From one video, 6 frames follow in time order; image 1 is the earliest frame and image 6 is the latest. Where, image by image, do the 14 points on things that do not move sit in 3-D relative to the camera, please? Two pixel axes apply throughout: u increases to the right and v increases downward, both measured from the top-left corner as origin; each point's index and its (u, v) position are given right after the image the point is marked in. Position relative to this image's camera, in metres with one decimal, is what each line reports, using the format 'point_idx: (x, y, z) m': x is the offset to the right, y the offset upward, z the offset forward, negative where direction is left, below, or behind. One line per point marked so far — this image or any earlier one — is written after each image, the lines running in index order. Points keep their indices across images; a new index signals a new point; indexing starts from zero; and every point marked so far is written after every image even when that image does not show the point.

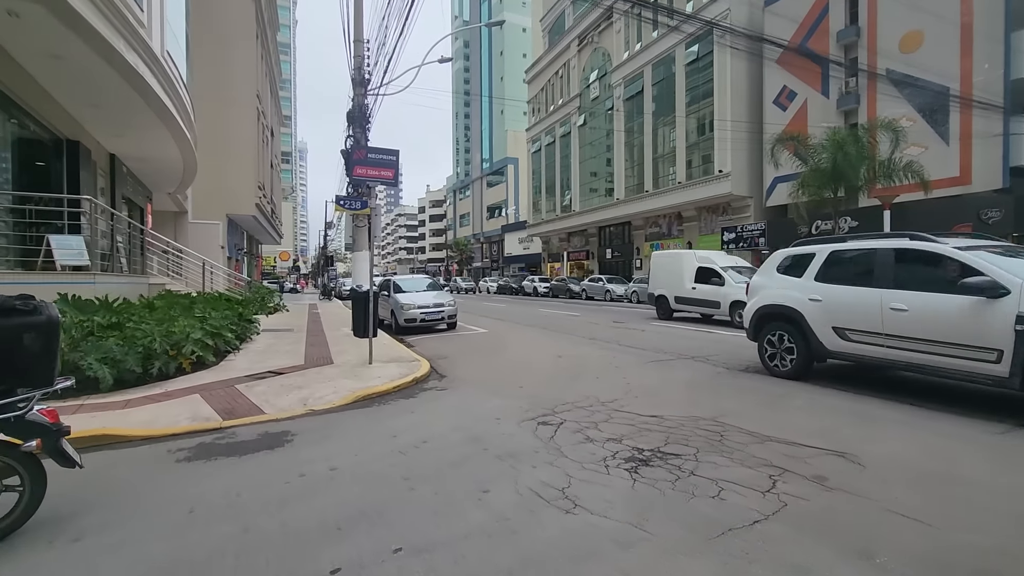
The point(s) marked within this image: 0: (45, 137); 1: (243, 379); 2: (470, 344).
0: (-10.7, +3.5, +12.1) m
1: (-3.8, -1.3, +7.4) m
2: (-0.9, -1.2, +11.7) m
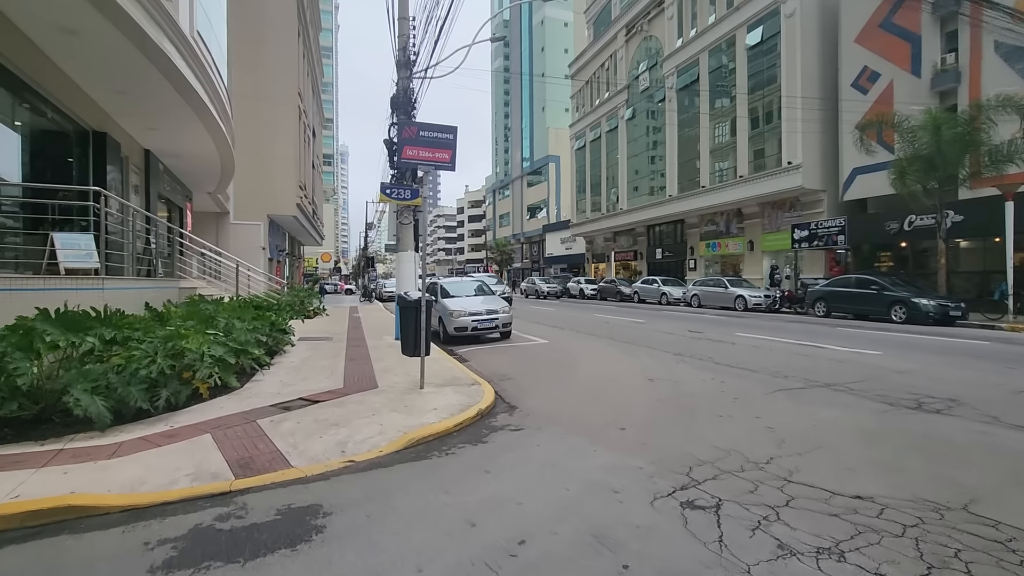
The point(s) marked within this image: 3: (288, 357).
0: (-9.4, +3.4, +11.1) m
1: (-2.8, -1.4, +6.0) m
2: (+0.4, -1.3, +10.1) m
3: (-4.0, -1.2, +9.5) m
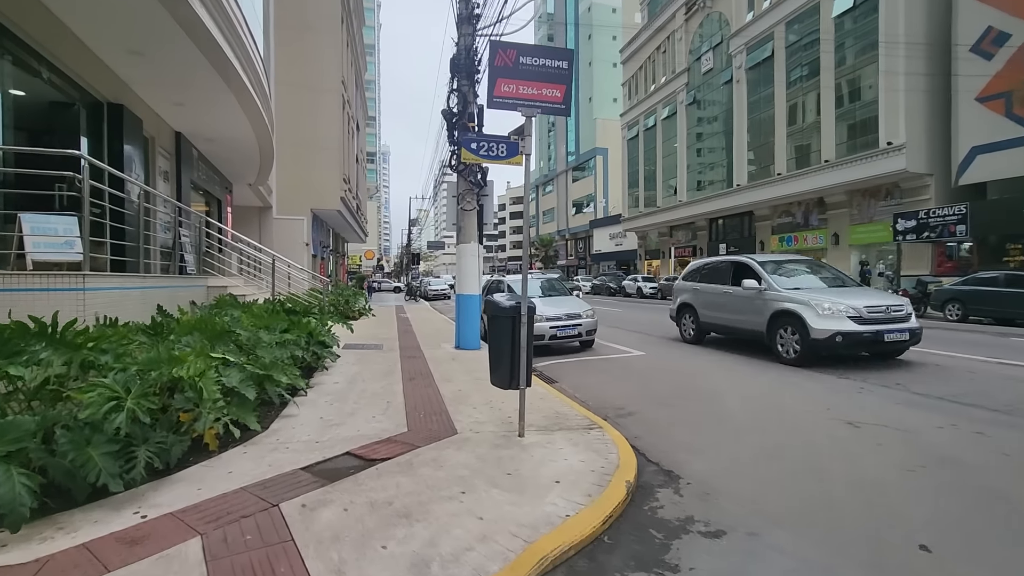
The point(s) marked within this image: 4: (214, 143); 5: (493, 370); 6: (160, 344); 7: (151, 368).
0: (-7.8, +3.4, +9.4) m
1: (-1.5, -1.4, +3.8) m
2: (+1.9, -1.3, +7.7) m
3: (-2.5, -1.2, +7.4) m
4: (-8.6, +4.2, +15.3) m
5: (-0.2, -0.8, +5.0) m
6: (-3.2, -0.5, +4.7) m
7: (-2.8, -0.6, +4.1) m
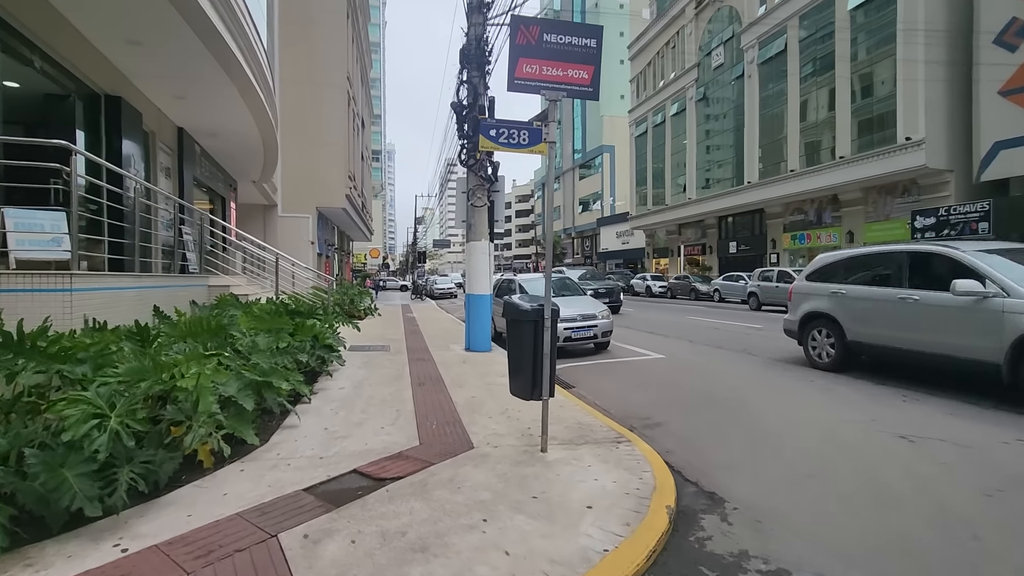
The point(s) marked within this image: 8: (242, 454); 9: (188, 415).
0: (-7.5, +3.4, +9.1) m
1: (-1.4, -1.4, +3.4) m
2: (+2.1, -1.3, +7.2) m
3: (-2.3, -1.2, +7.0) m
4: (-8.3, +4.2, +14.9) m
5: (0.0, -0.8, +4.5) m
6: (-3.0, -0.5, +4.3) m
7: (-2.6, -0.6, +3.7) m
8: (-2.2, -1.4, +4.3) m
9: (-2.3, -0.9, +3.8) m
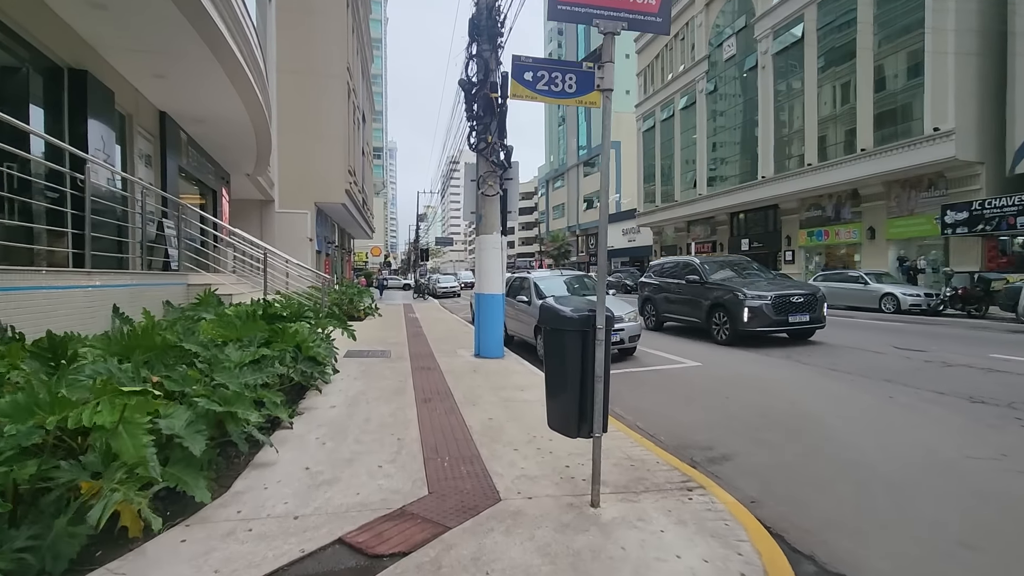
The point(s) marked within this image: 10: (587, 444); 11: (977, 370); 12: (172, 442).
0: (-7.3, +3.4, +8.0) m
1: (-1.1, -1.4, +2.3) m
2: (+2.4, -1.3, +6.1) m
3: (-2.1, -1.2, +5.9) m
4: (-8.0, +4.3, +13.8) m
5: (+0.3, -0.8, +3.4) m
6: (-2.7, -0.5, +3.2) m
7: (-2.3, -0.6, +2.5) m
8: (-2.0, -1.4, +3.2) m
9: (-2.1, -0.9, +2.7) m
10: (+0.6, -1.3, +4.4) m
11: (+6.5, -1.1, +7.3) m
12: (-2.0, -0.9, +3.1) m
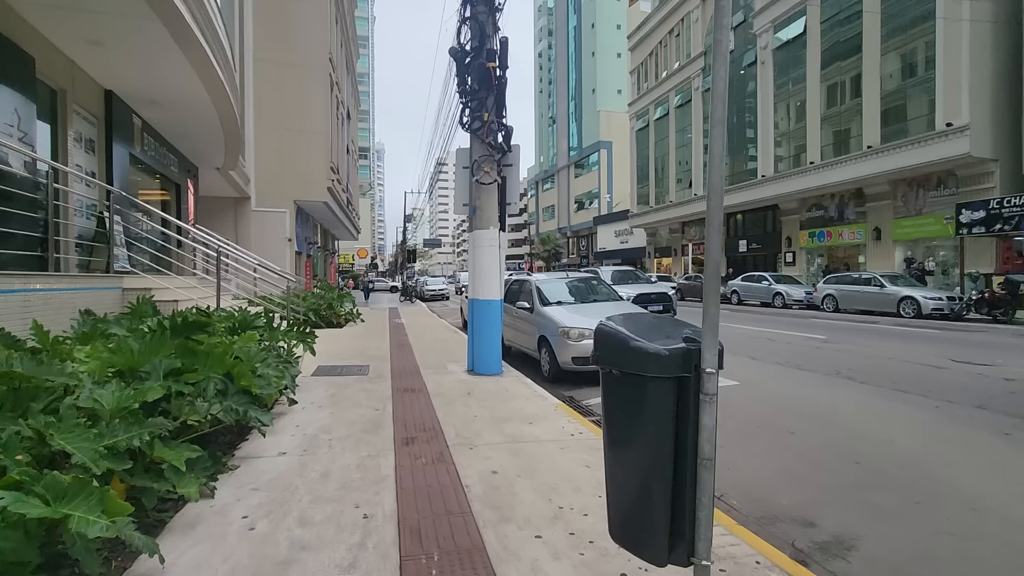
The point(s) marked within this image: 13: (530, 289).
0: (-7.2, +3.4, +6.4) m
1: (-1.0, -1.5, +0.8) m
2: (+2.5, -1.4, +4.7) m
3: (-2.0, -1.3, +4.4) m
4: (-8.1, +4.2, +12.2) m
5: (+0.4, -0.8, +2.0) m
6: (-2.6, -0.5, +1.7) m
7: (-2.2, -0.7, +1.1) m
8: (-1.8, -1.4, +1.8) m
9: (-1.9, -1.0, +1.2) m
10: (+0.7, -1.3, +3.0) m
11: (+6.6, -1.2, +6.0) m
12: (-1.8, -0.9, +1.6) m
13: (+0.3, 0.0, +9.1) m
